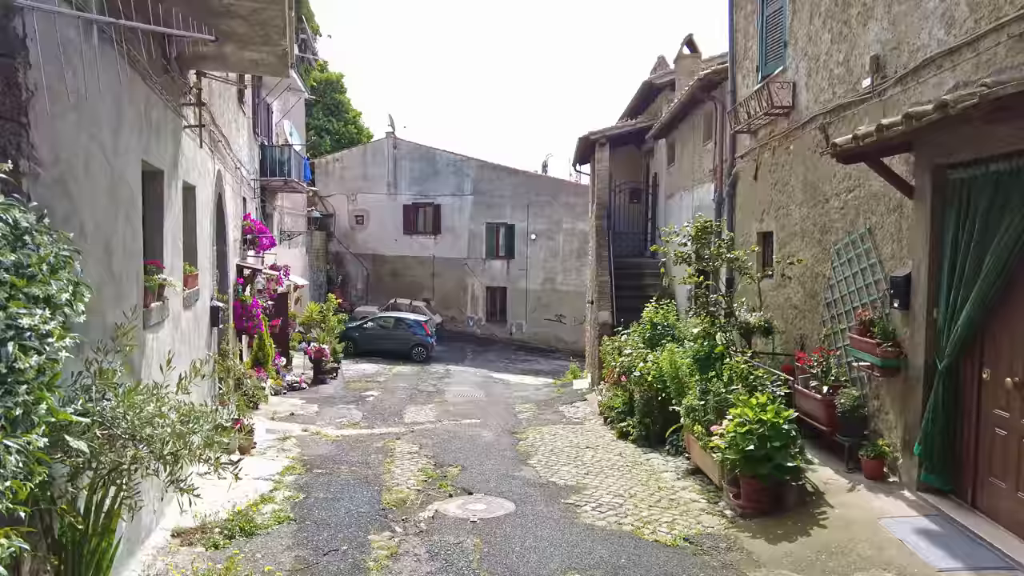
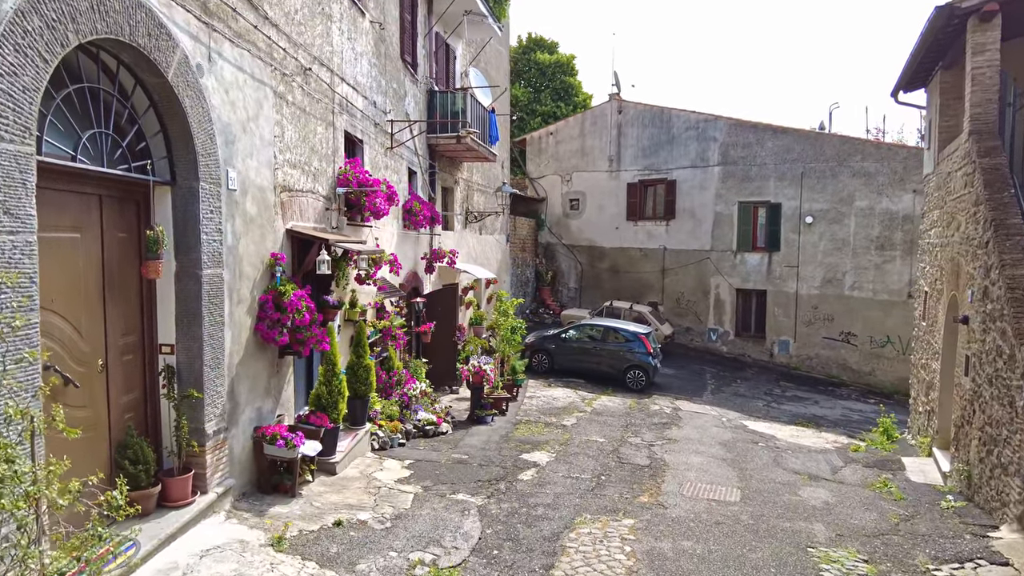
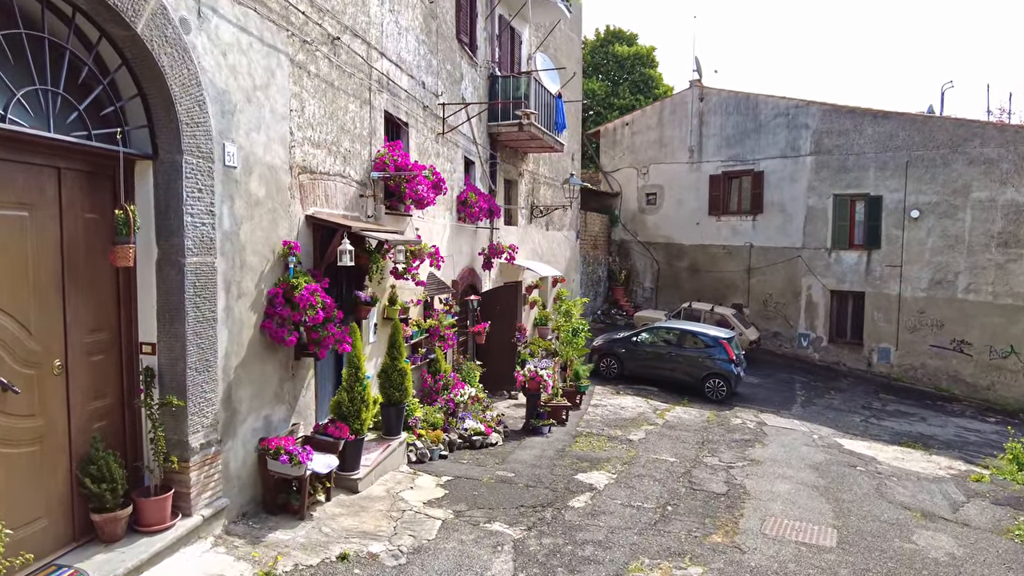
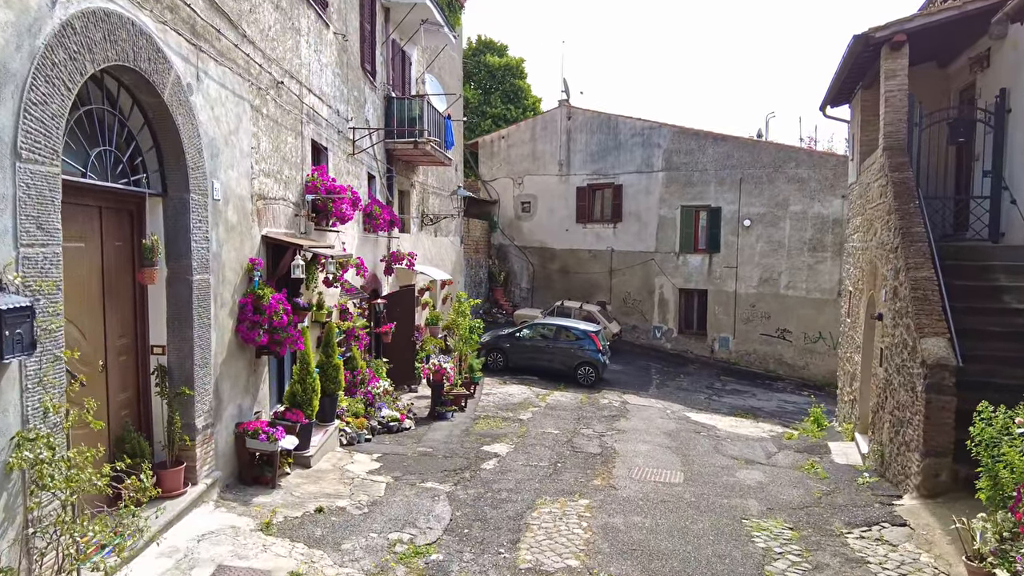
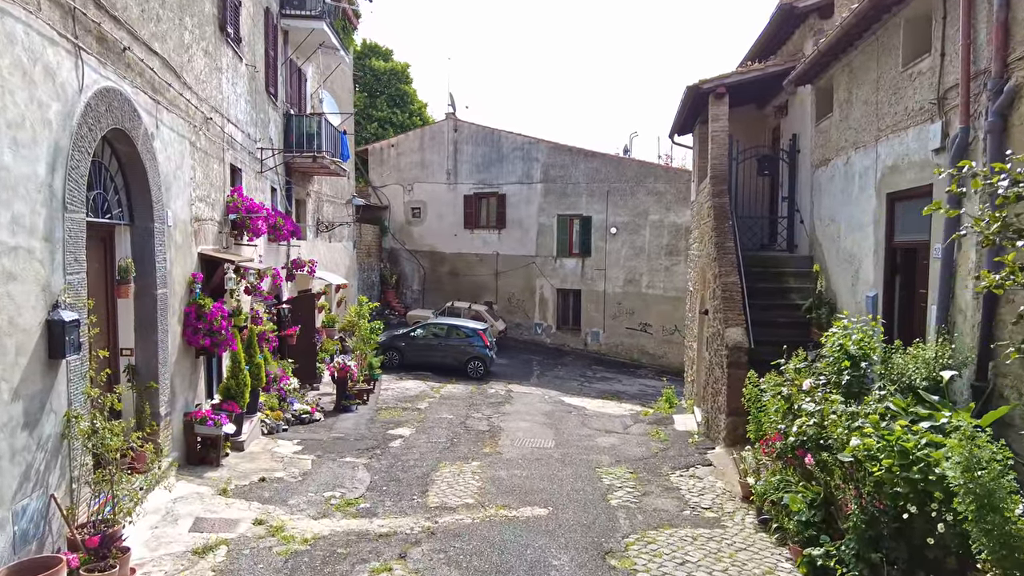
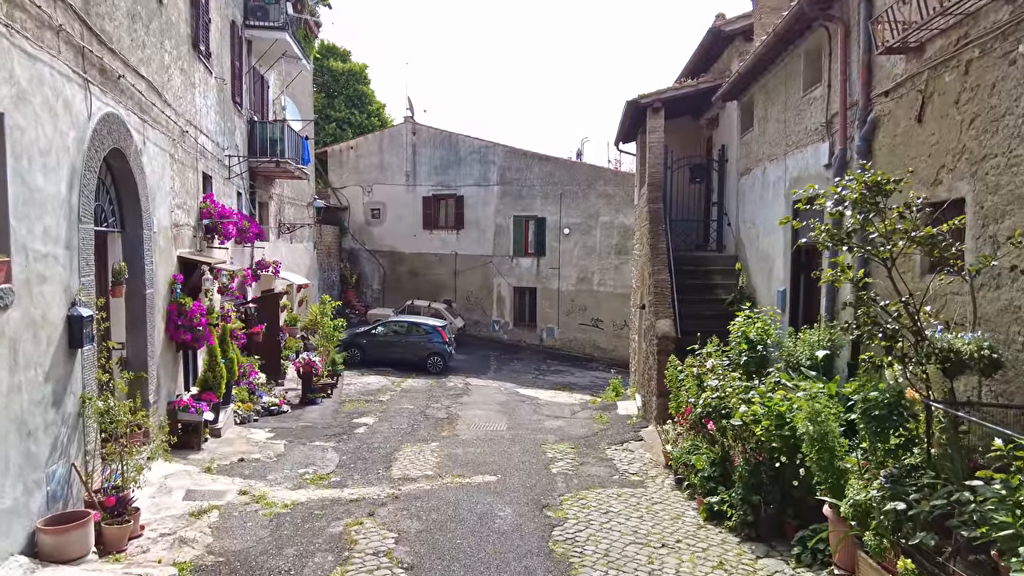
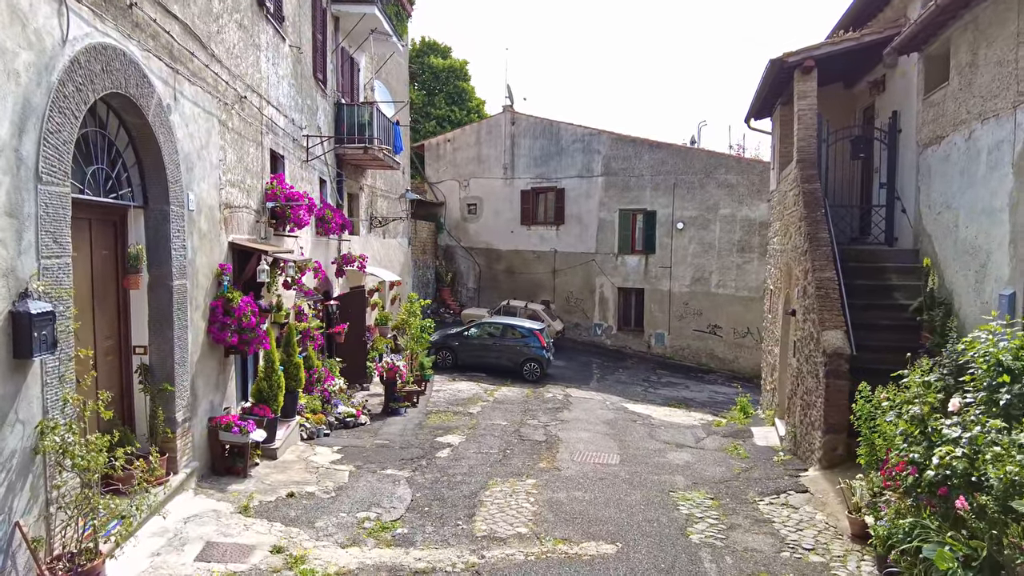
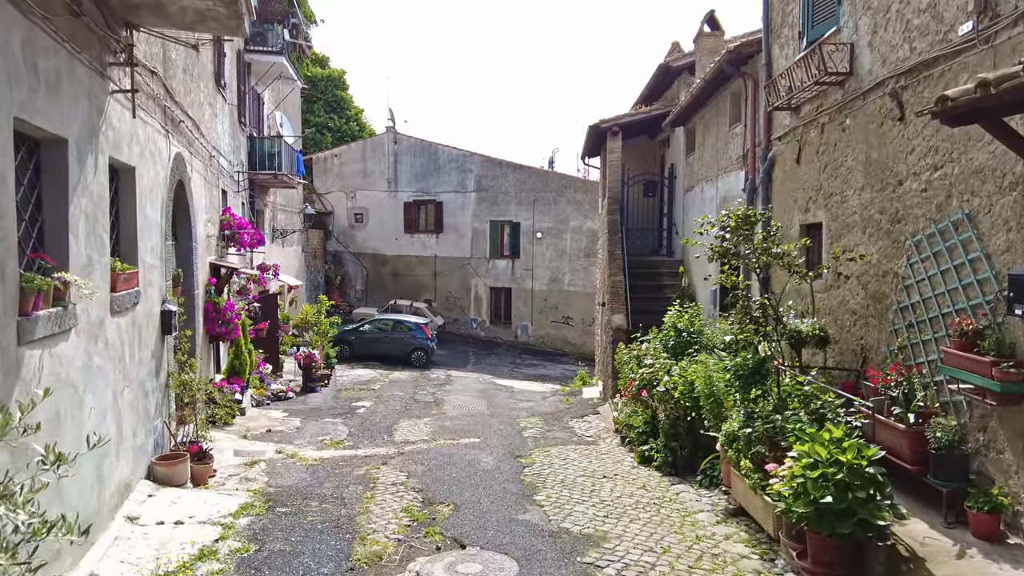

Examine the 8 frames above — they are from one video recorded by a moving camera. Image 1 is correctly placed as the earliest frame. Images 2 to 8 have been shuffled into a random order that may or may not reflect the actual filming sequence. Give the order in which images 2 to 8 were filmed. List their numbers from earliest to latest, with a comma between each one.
8, 6, 5, 7, 4, 2, 3
